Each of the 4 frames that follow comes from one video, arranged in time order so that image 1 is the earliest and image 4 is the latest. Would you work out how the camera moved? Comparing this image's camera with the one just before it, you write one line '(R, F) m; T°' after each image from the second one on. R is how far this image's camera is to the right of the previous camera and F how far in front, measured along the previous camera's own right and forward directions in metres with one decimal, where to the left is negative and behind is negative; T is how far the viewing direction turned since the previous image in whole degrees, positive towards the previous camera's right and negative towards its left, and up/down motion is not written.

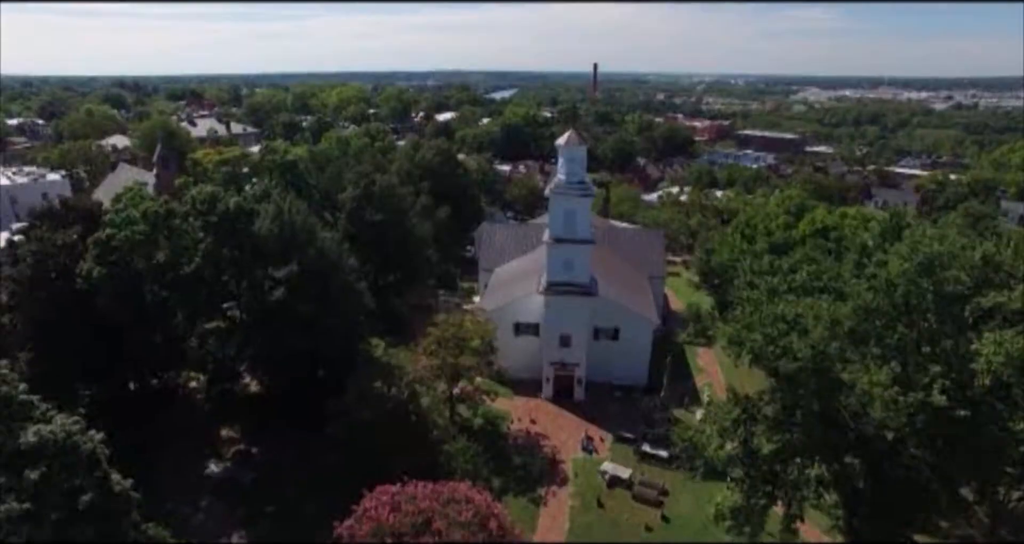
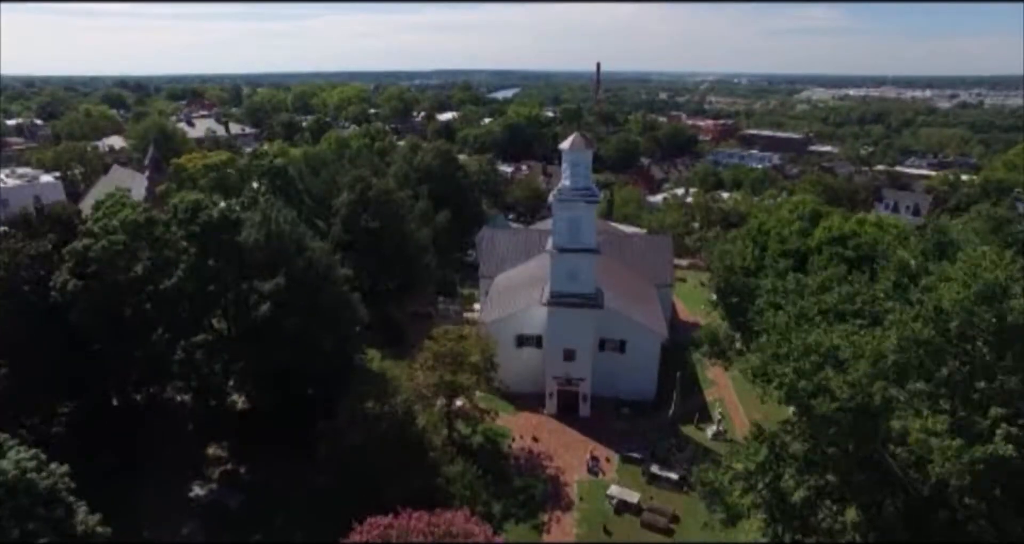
(+0.1, +1.8) m; 0°
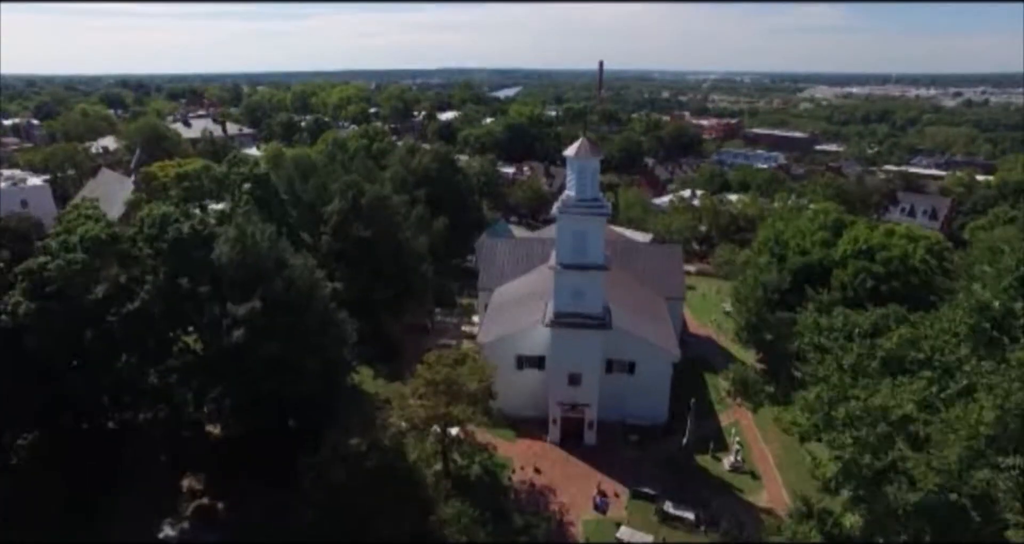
(+0.1, +2.7) m; 0°
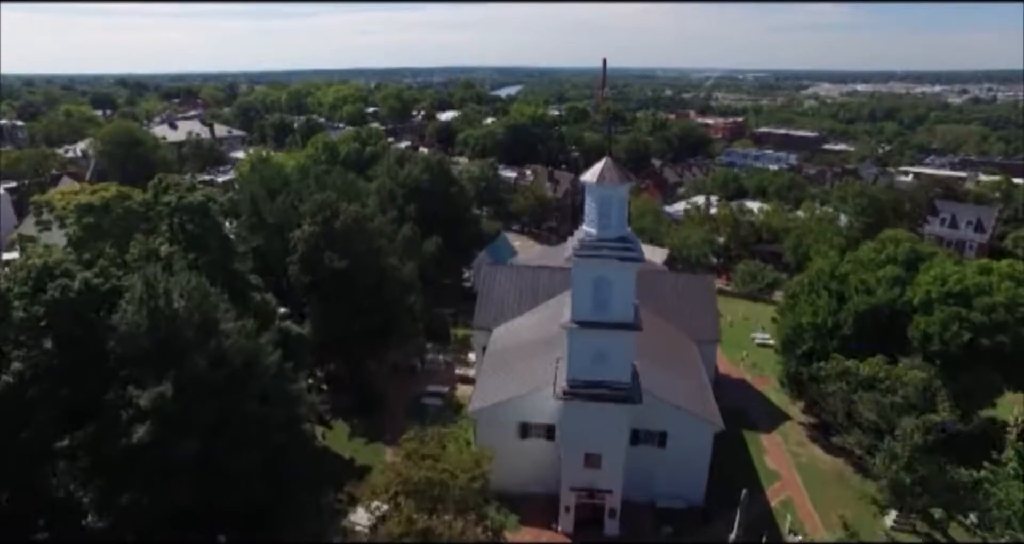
(0.0, +6.7) m; 0°
